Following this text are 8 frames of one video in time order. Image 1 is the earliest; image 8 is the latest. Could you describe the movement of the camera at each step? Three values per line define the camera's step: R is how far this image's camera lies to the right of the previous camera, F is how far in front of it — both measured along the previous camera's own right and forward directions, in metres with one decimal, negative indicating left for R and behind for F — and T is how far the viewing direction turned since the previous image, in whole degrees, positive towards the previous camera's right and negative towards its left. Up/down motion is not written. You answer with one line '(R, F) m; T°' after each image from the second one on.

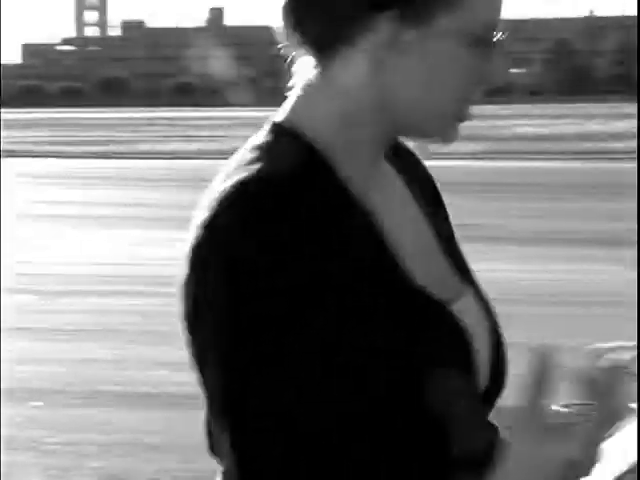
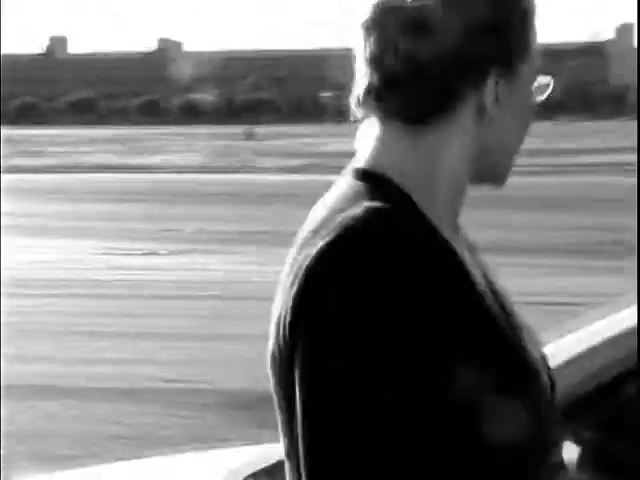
(-0.2, -0.2) m; +16°
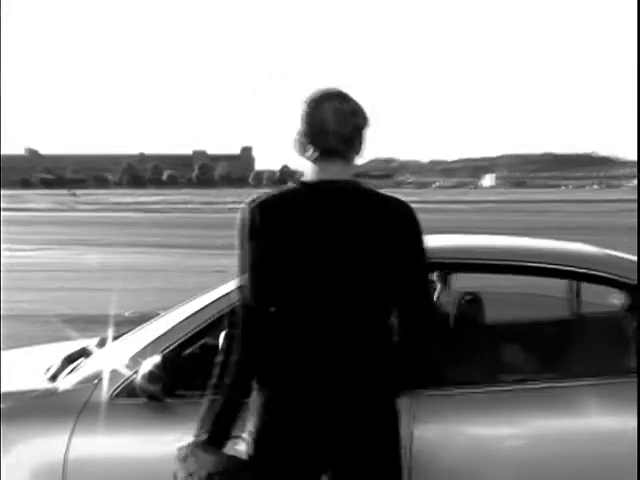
(-0.1, -2.3) m; +17°
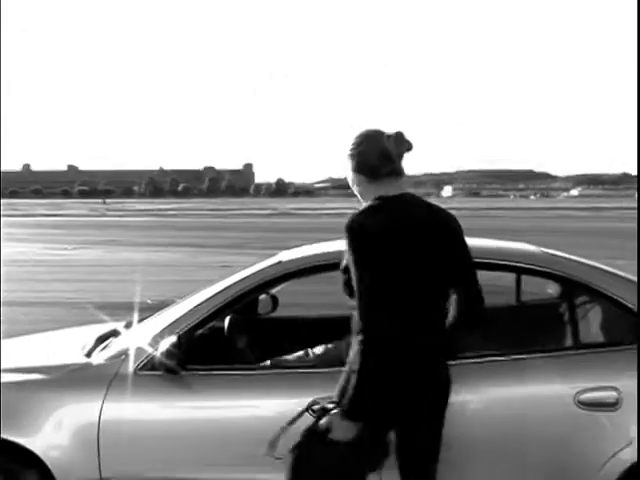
(+0.1, -0.9) m; 0°
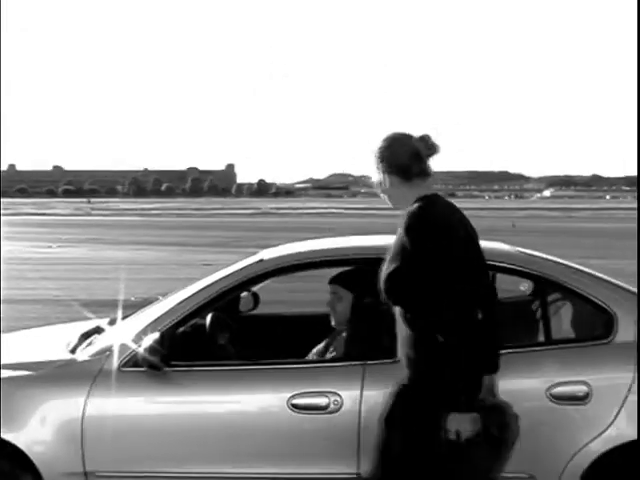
(0.0, -0.1) m; +1°
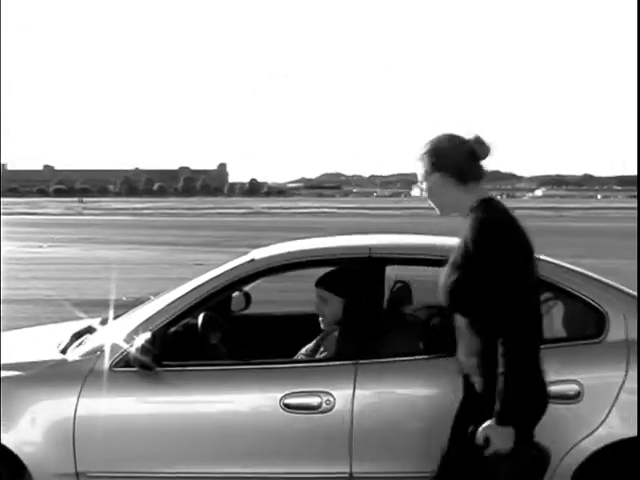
(0.0, 0.0) m; 0°
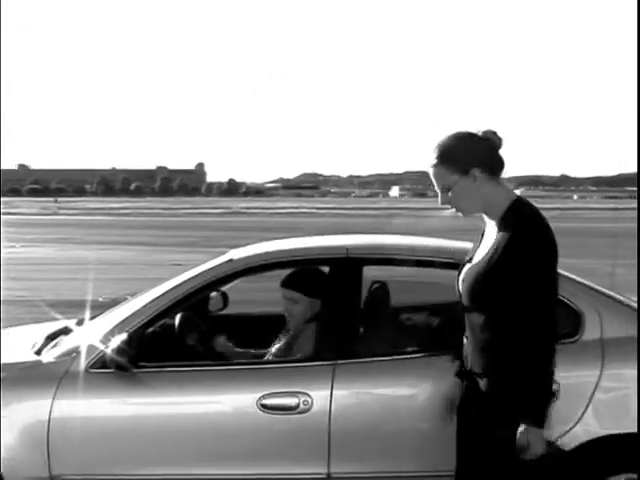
(0.0, 0.0) m; +1°
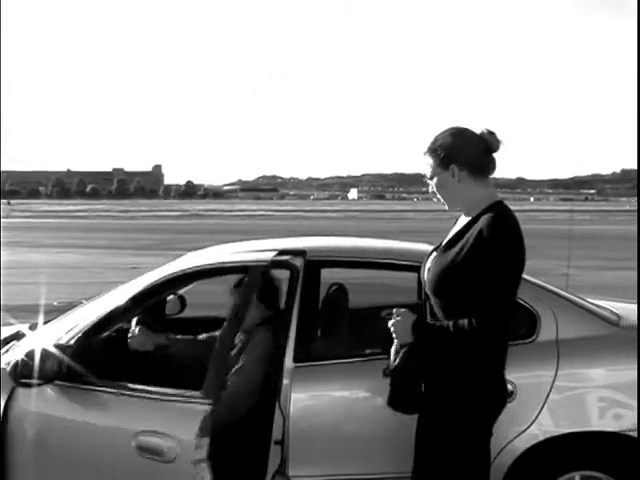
(0.0, 0.0) m; +3°
